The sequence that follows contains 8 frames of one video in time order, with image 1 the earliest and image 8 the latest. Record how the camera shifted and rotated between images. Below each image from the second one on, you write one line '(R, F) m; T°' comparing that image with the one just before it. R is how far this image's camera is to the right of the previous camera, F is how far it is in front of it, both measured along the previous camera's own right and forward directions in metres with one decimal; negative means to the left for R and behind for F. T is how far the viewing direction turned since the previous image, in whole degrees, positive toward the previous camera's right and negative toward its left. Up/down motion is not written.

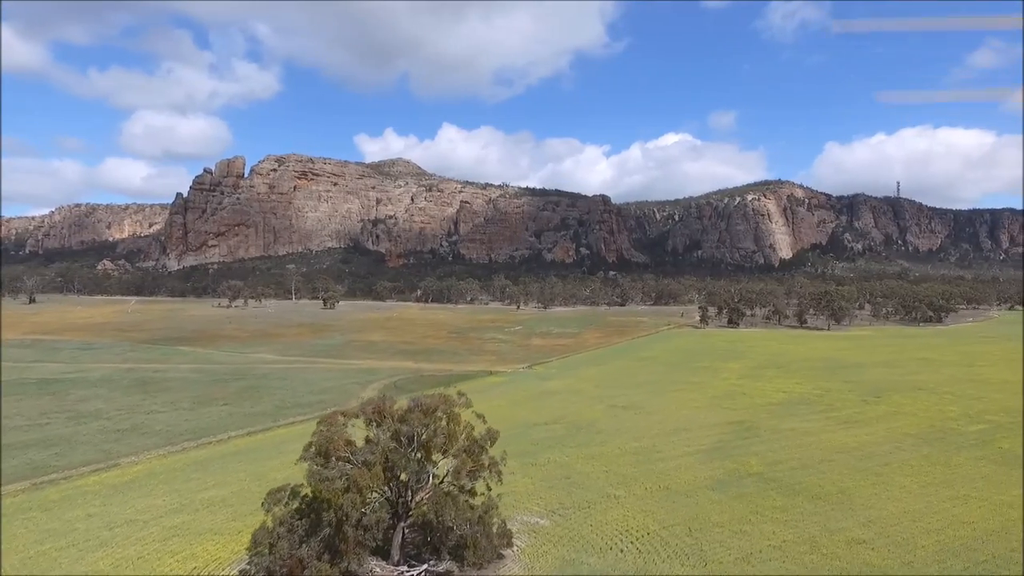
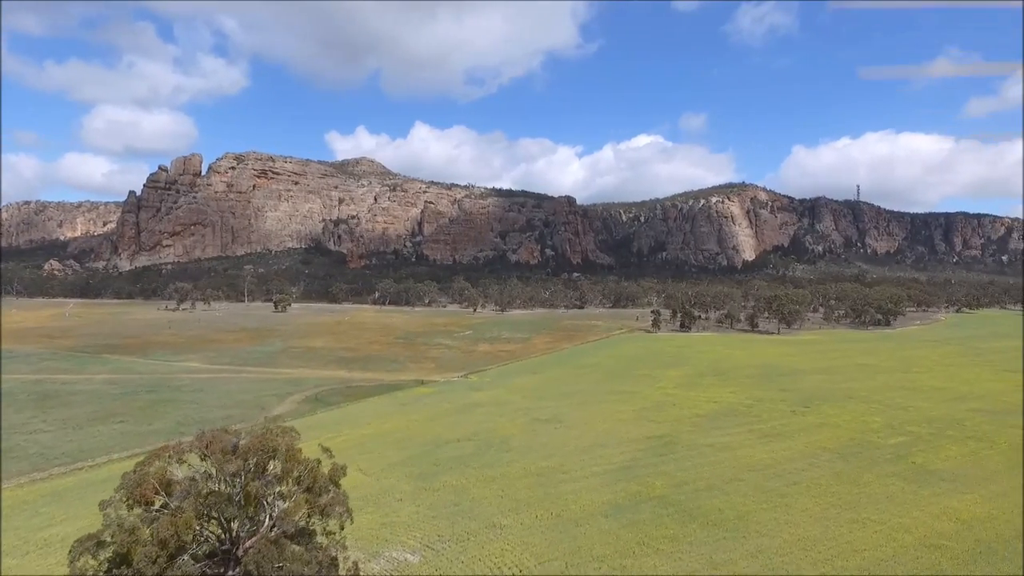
(+1.9, +0.8) m; +3°
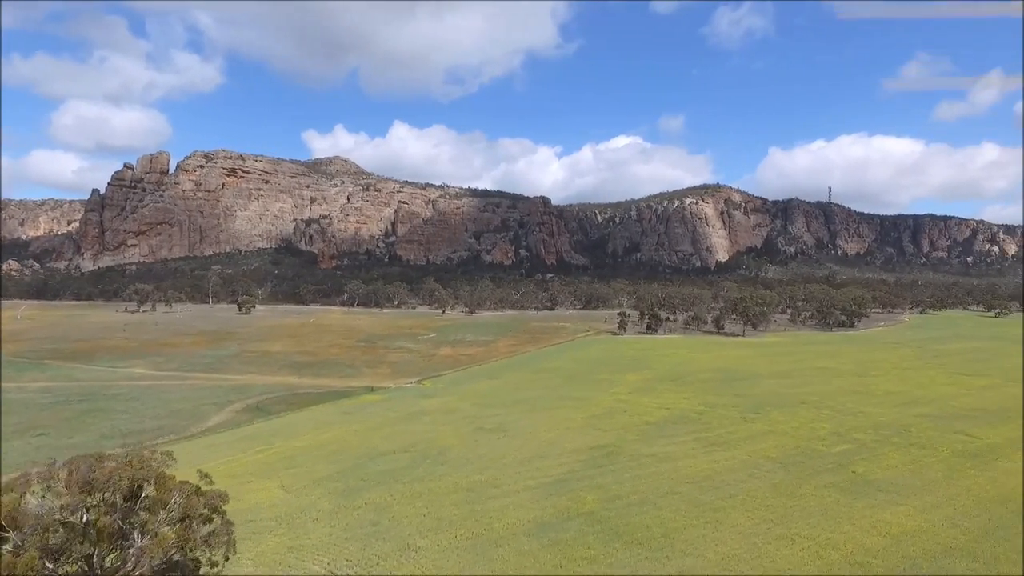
(+1.2, +0.5) m; +2°
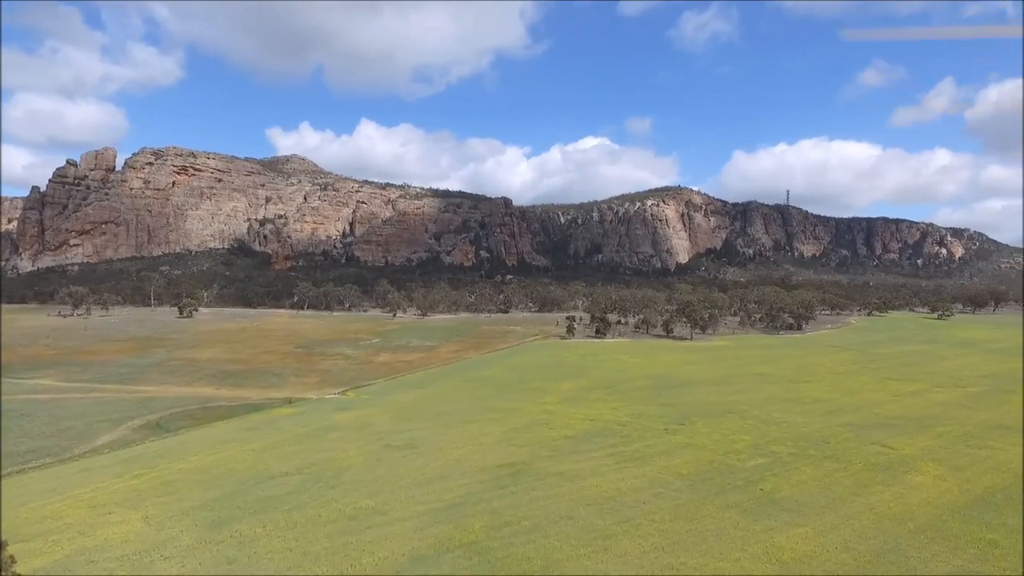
(+1.9, +0.8) m; +3°
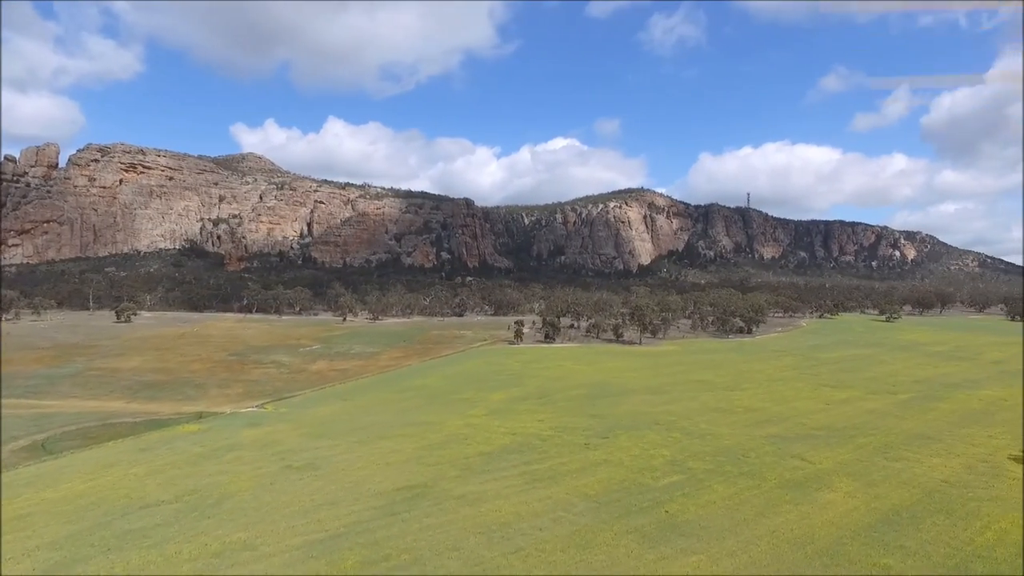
(+1.9, +0.8) m; +3°
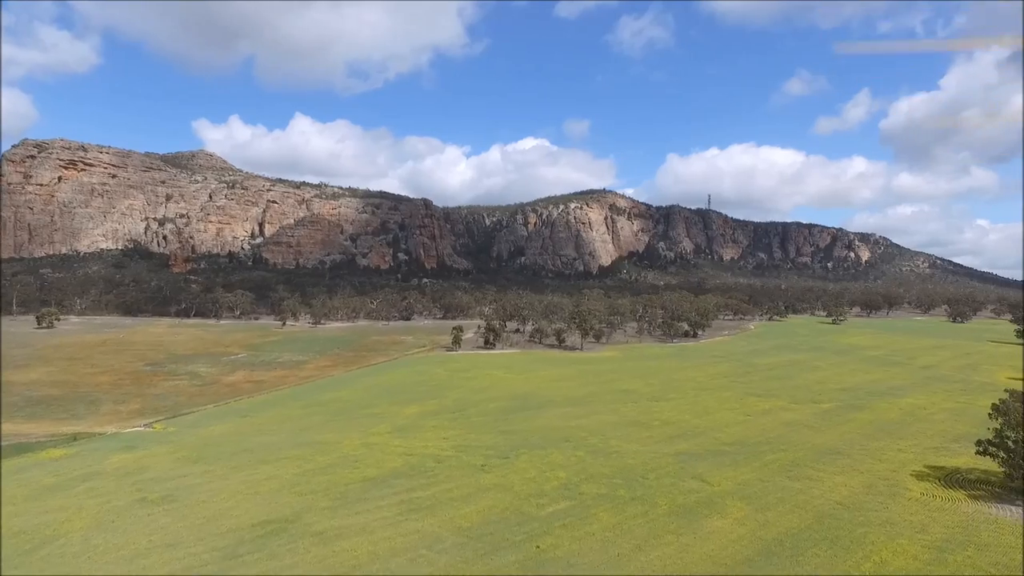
(+2.6, +1.1) m; +3°
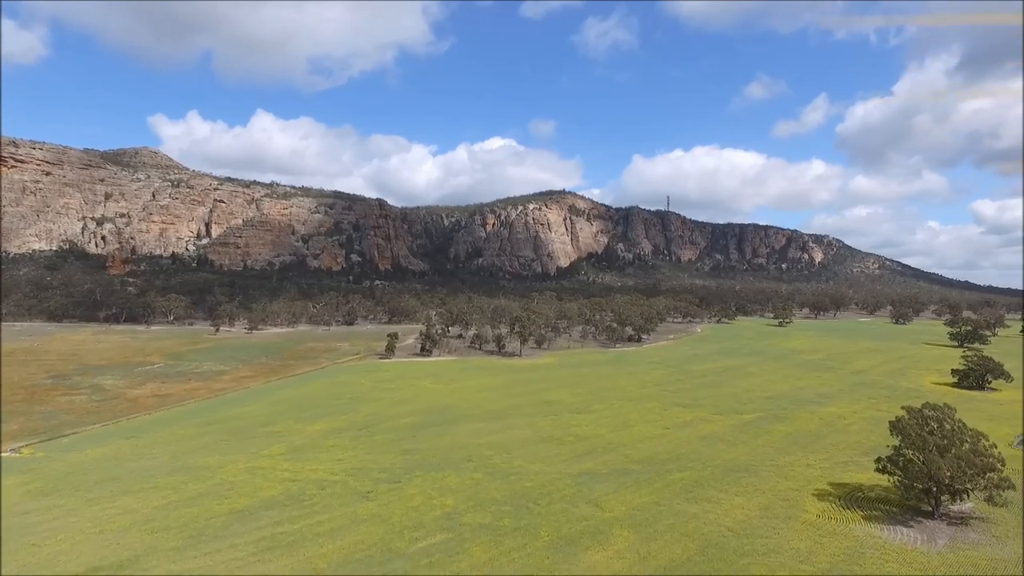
(+2.5, +1.1) m; +3°
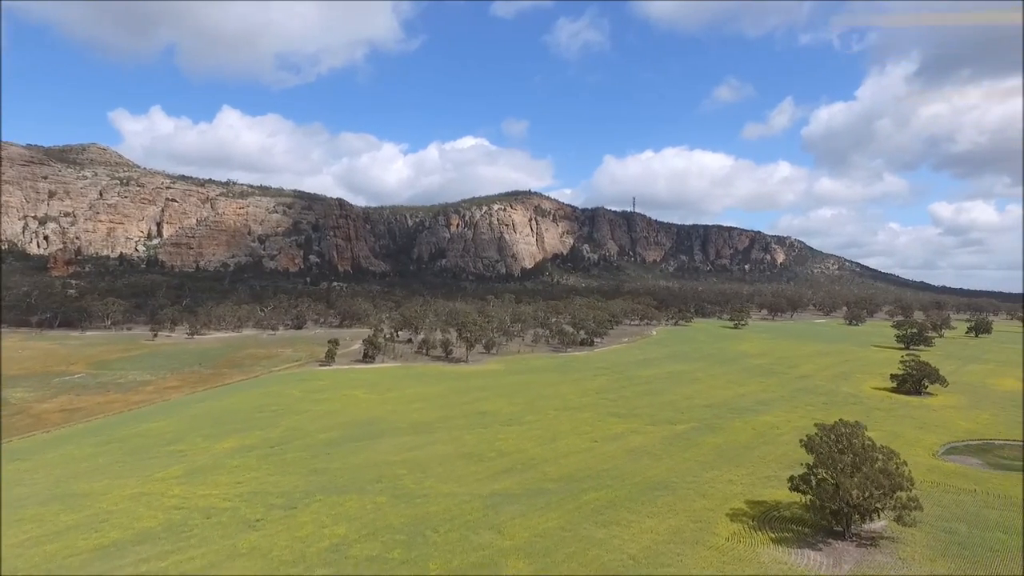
(+2.1, +1.0) m; +3°
